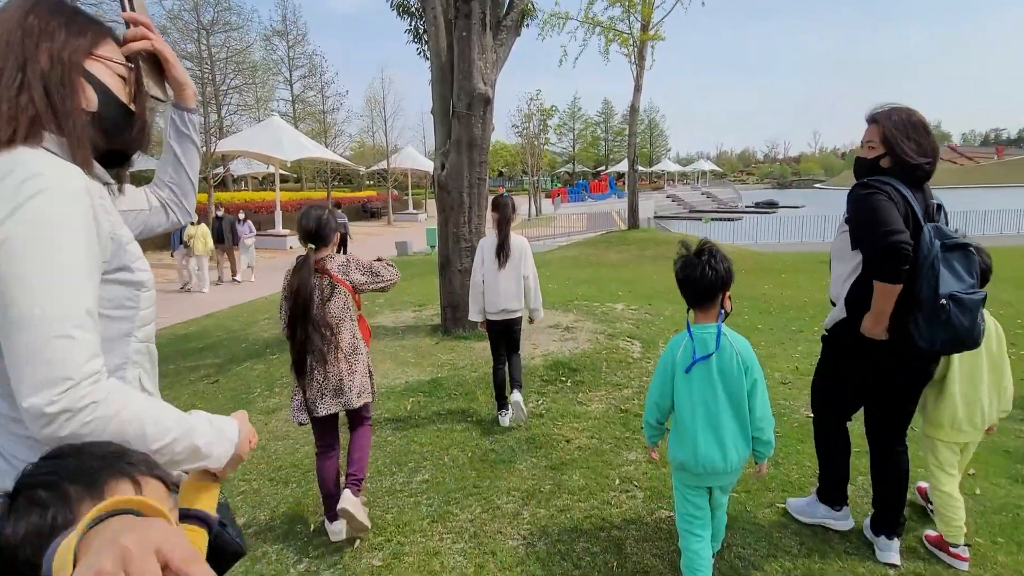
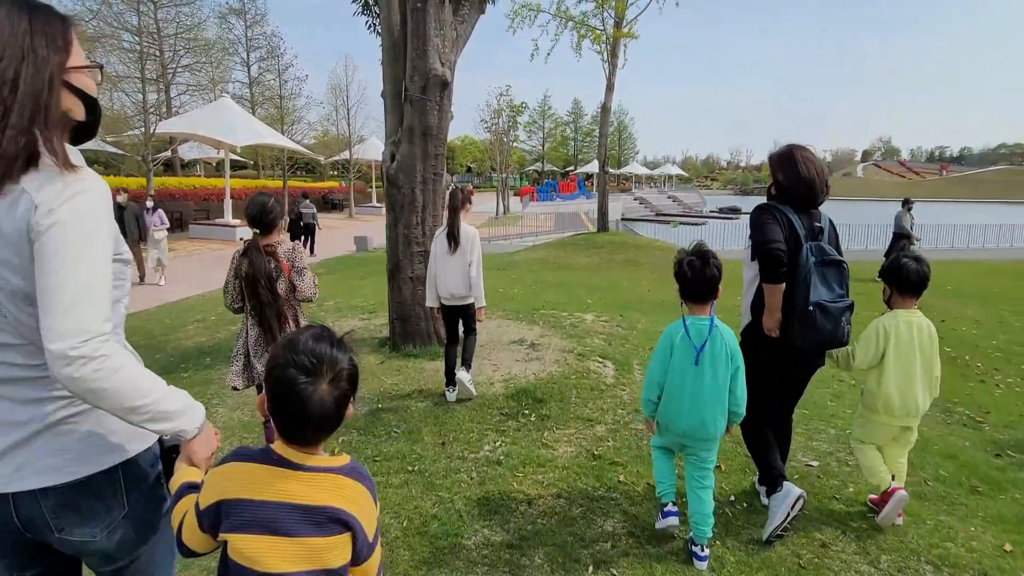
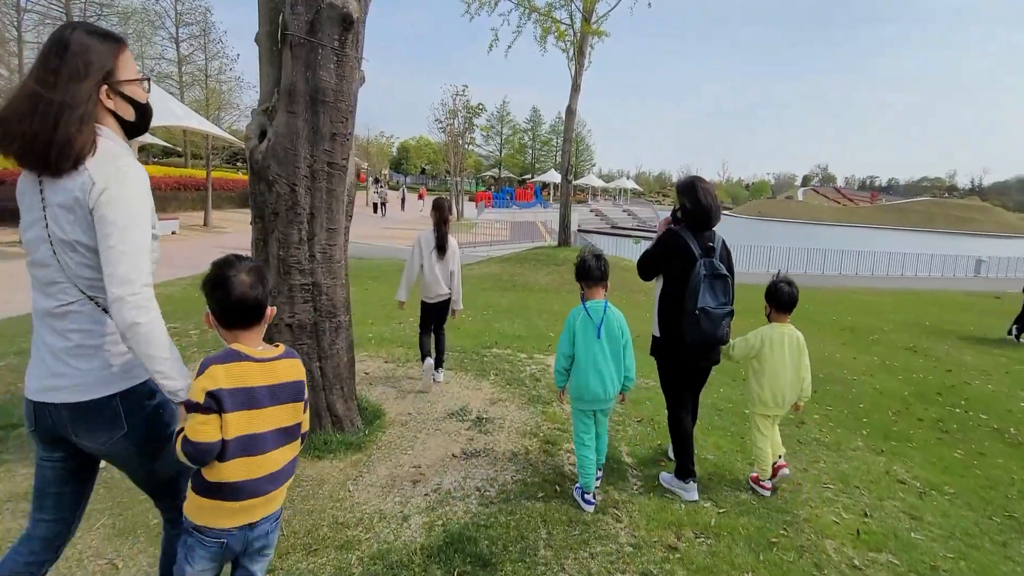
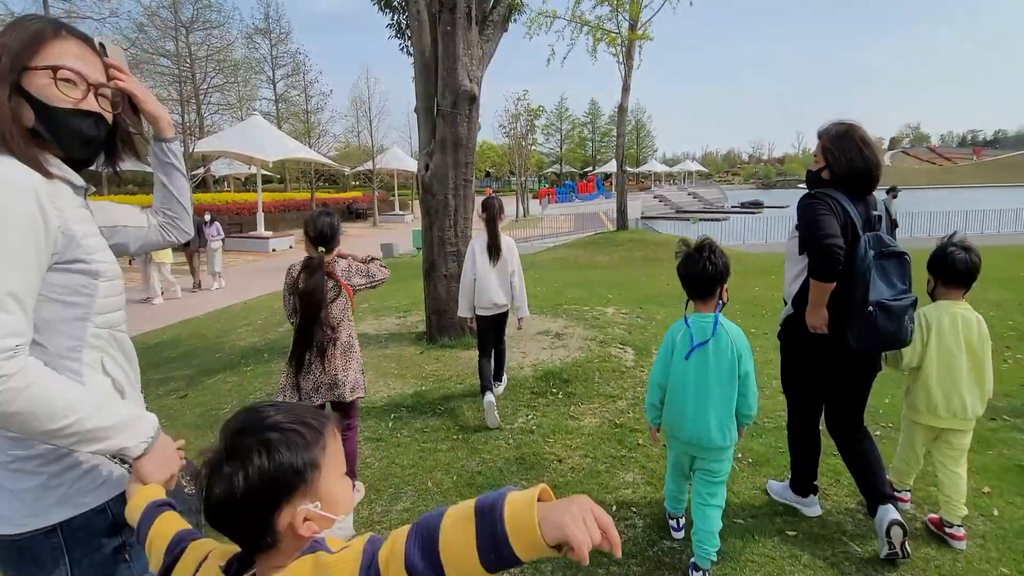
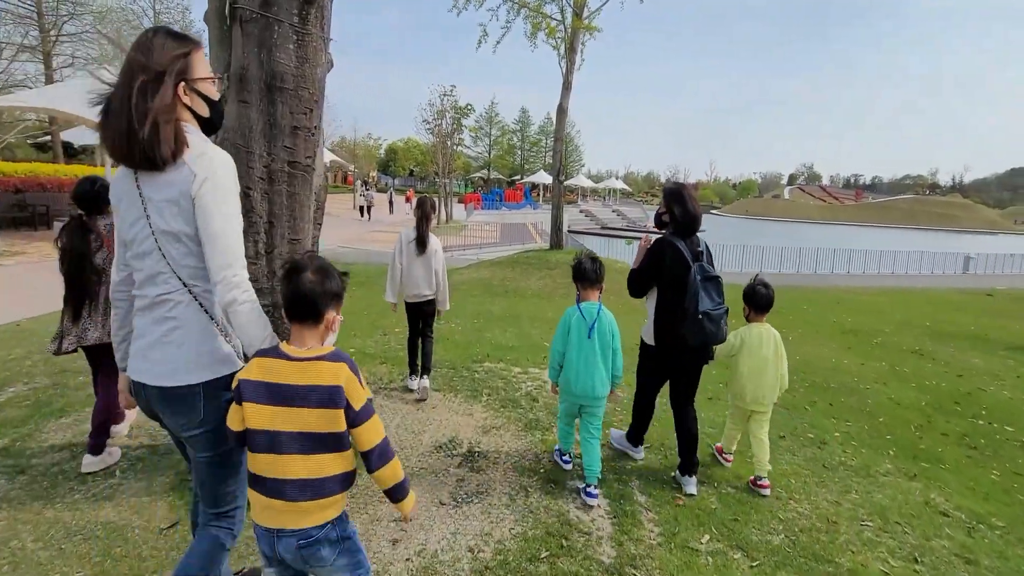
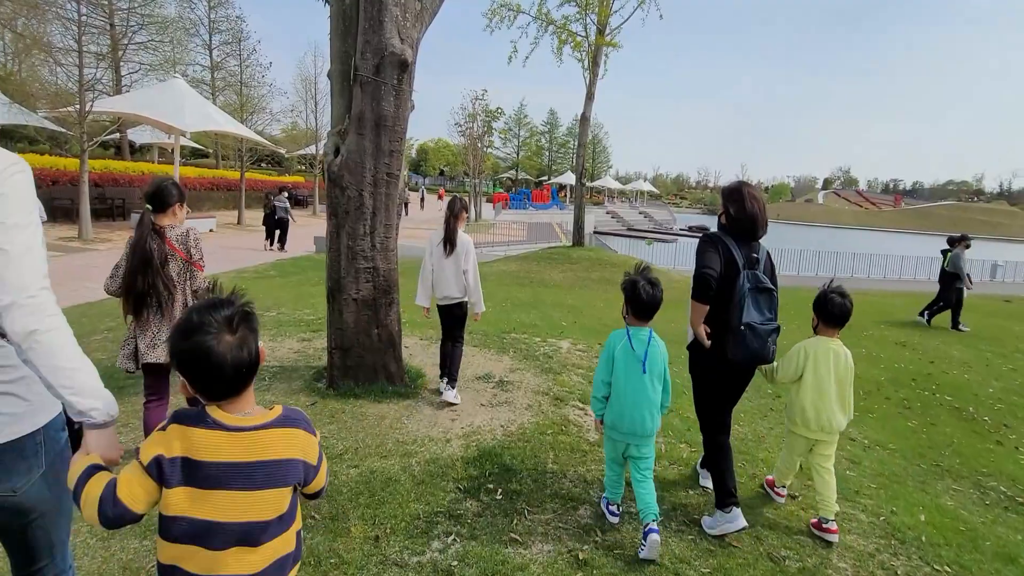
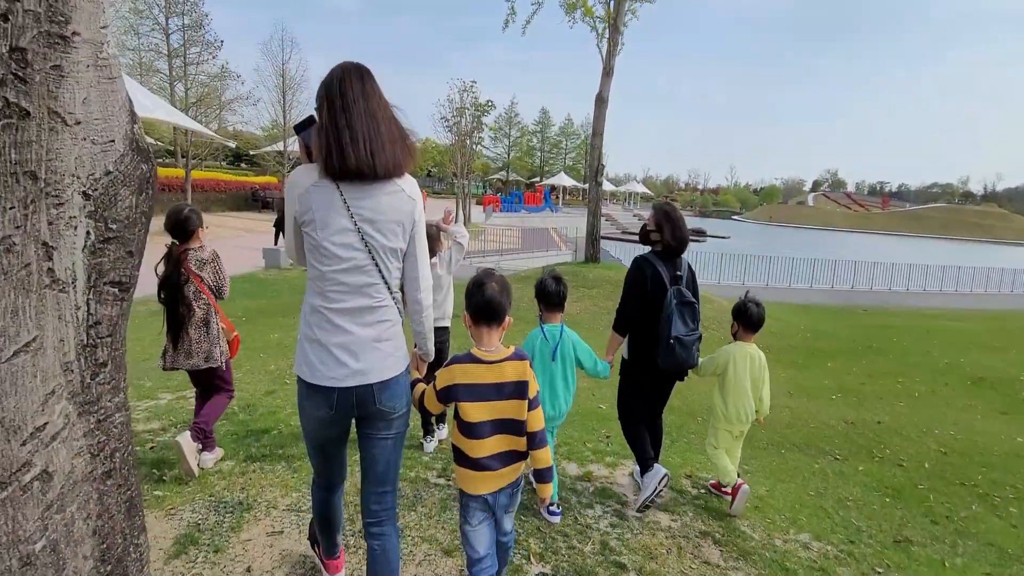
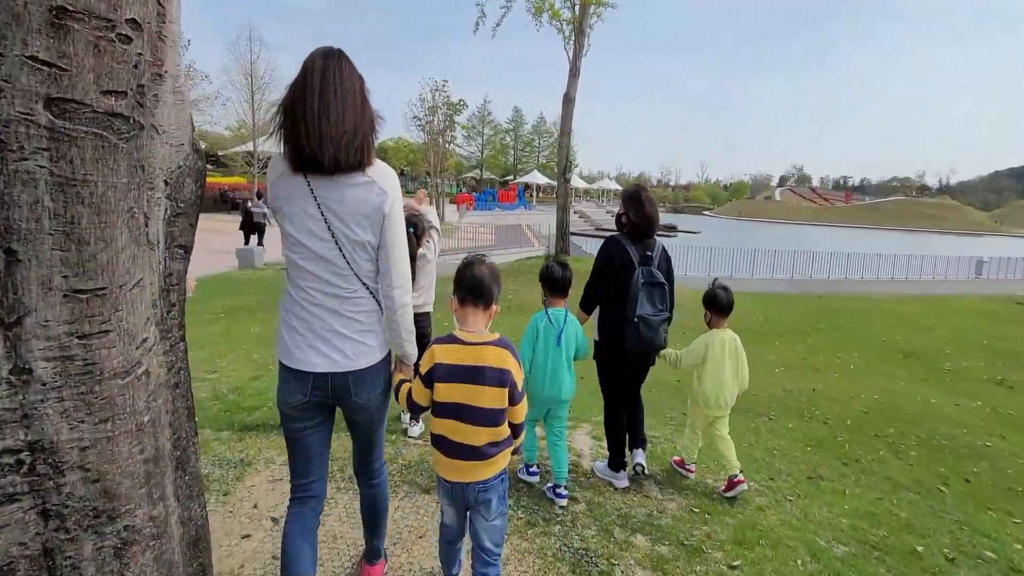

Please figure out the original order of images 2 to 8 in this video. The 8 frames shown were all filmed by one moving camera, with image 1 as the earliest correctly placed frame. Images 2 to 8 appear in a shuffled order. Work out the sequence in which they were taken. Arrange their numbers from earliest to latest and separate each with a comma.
4, 2, 6, 3, 5, 8, 7
